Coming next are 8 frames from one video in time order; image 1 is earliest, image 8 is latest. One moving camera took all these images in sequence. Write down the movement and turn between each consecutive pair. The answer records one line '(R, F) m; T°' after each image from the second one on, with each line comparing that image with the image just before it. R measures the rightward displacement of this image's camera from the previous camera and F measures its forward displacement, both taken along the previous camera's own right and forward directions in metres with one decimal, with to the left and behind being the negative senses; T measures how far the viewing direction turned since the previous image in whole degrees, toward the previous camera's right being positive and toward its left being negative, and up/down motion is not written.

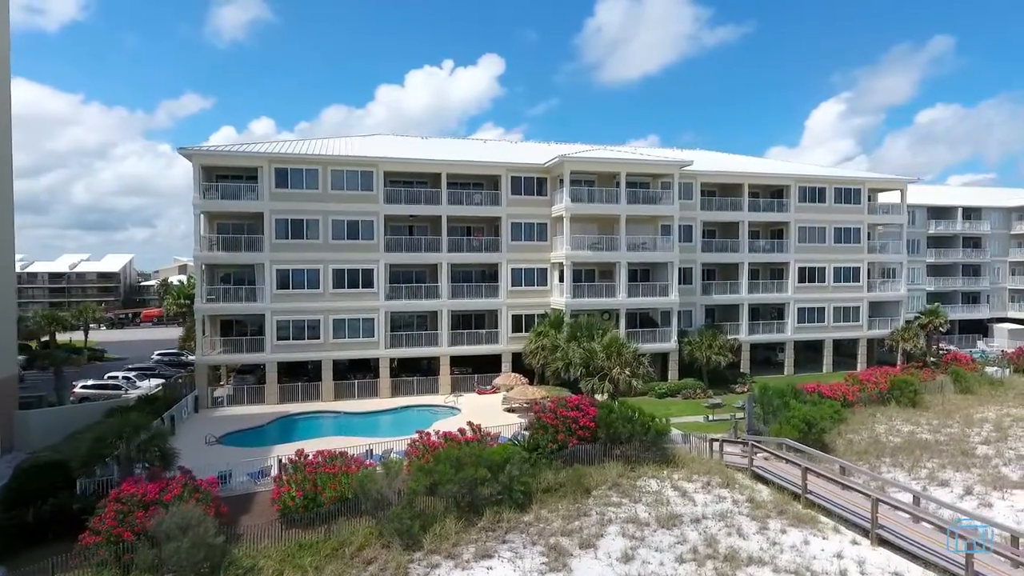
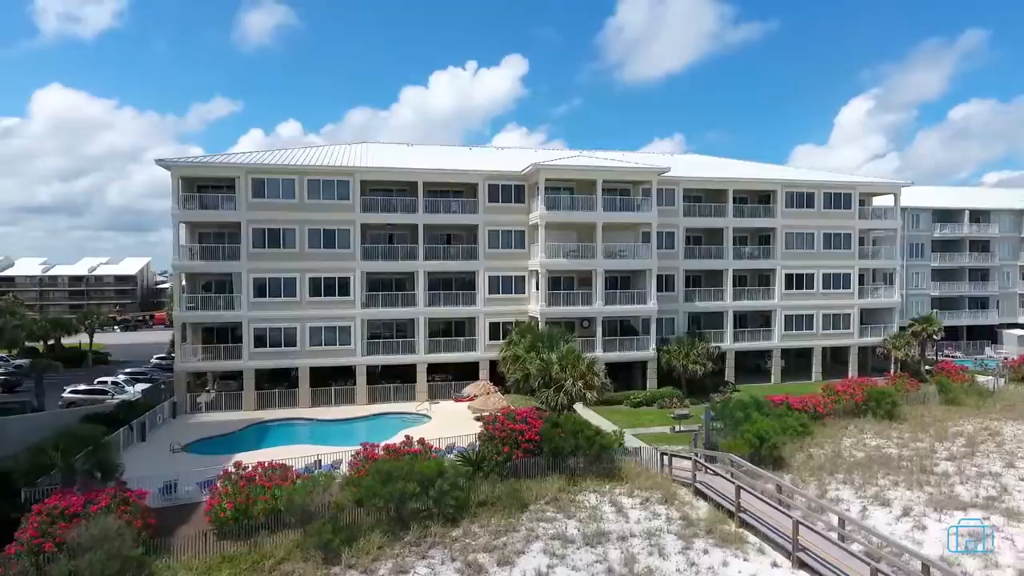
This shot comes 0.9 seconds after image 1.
(+2.6, 0.0) m; -2°
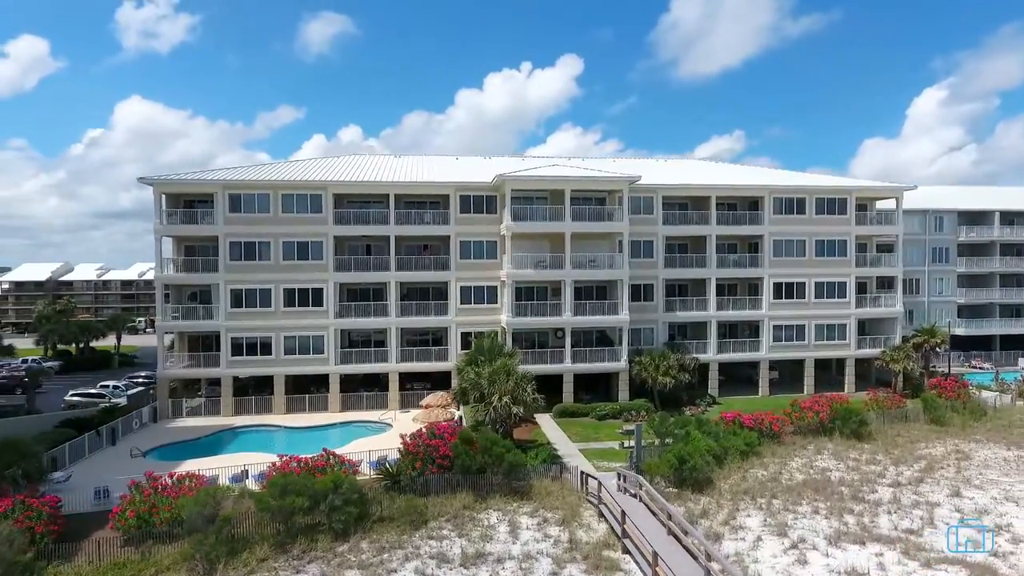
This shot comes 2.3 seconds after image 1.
(+4.7, +0.1) m; -5°
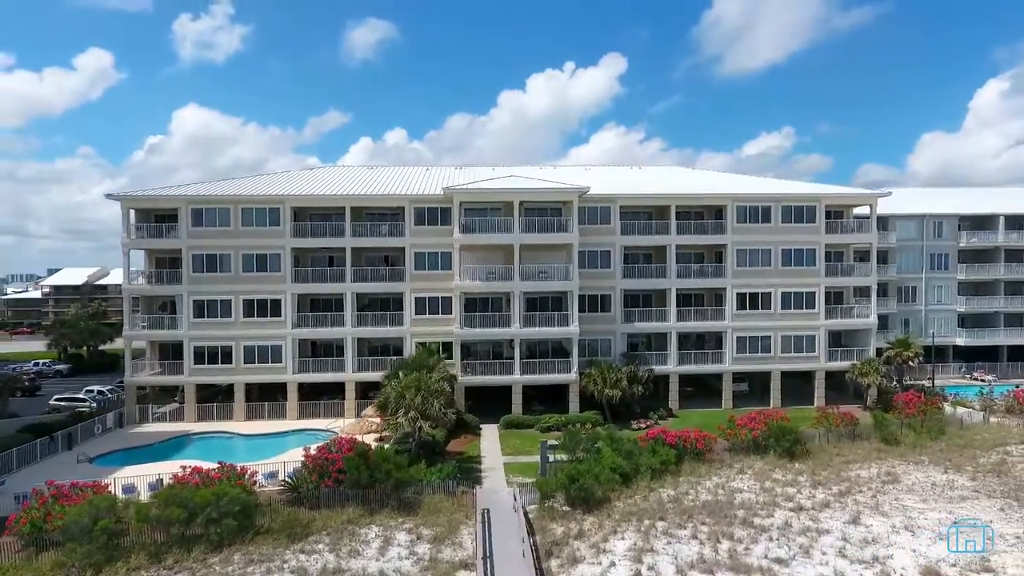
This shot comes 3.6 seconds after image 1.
(+5.1, 0.0) m; -4°
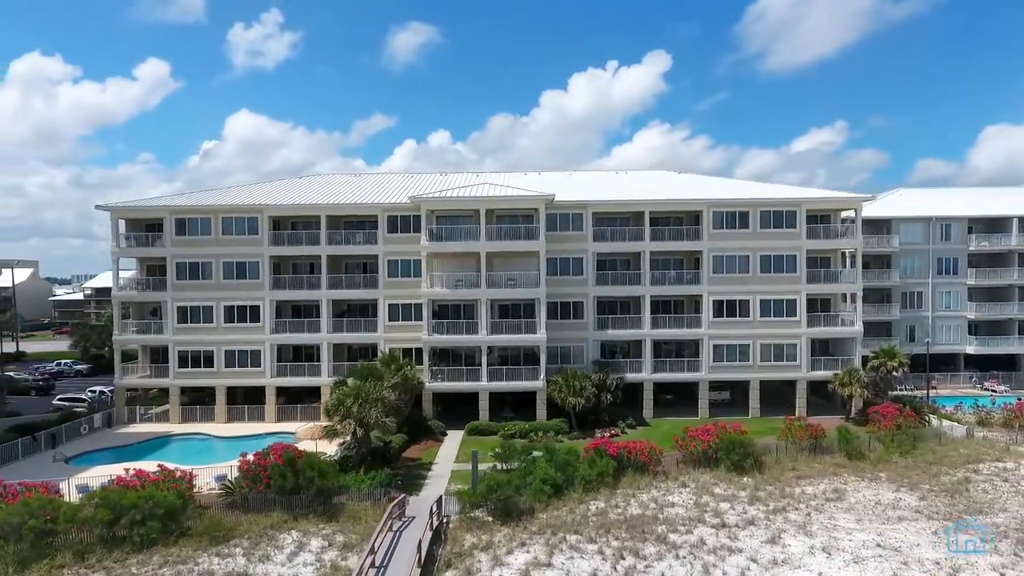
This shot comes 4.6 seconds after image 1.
(+4.1, 0.0) m; -4°
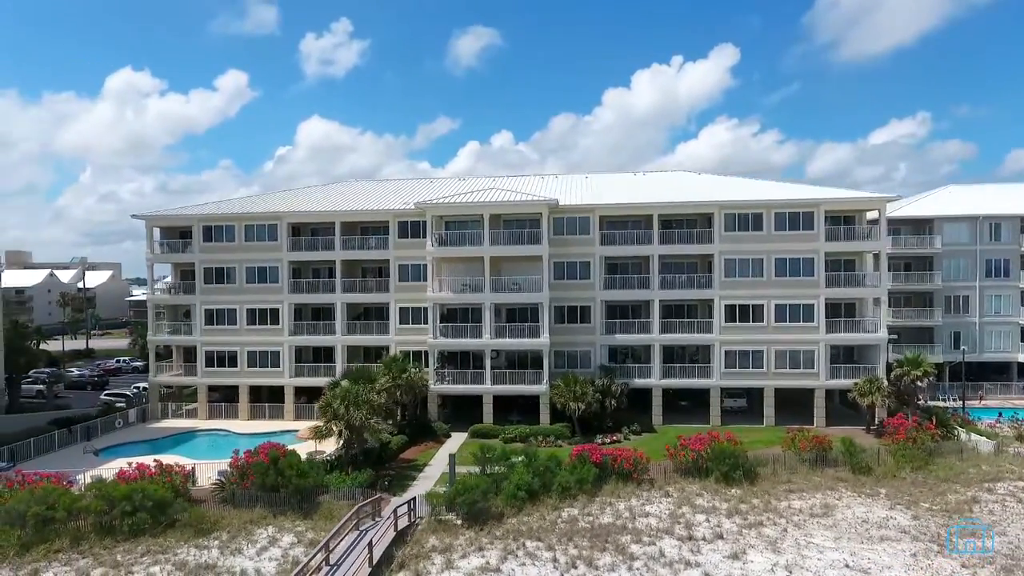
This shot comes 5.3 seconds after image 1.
(+3.2, 0.0) m; -6°
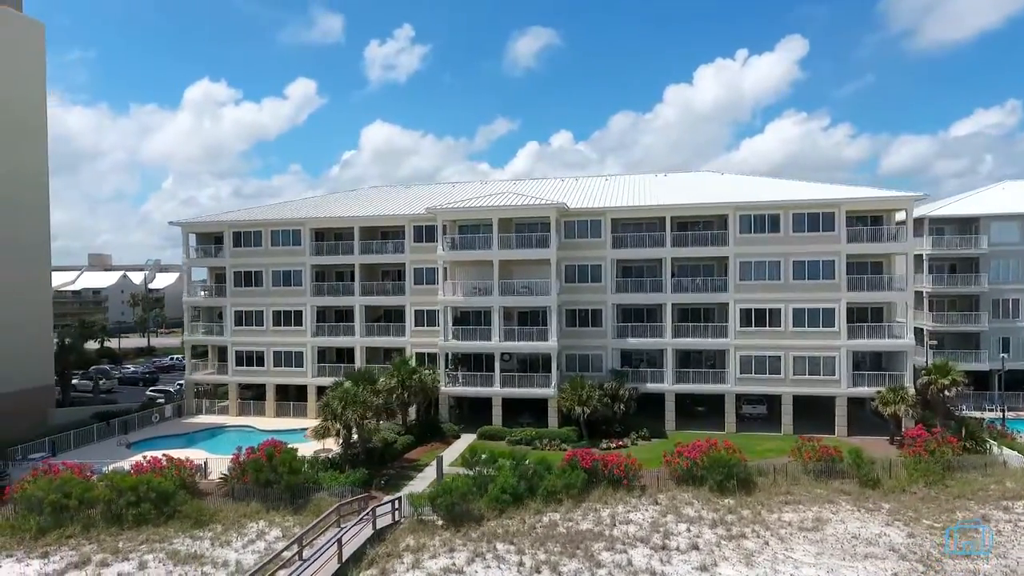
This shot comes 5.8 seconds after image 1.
(+2.8, -0.1) m; -5°
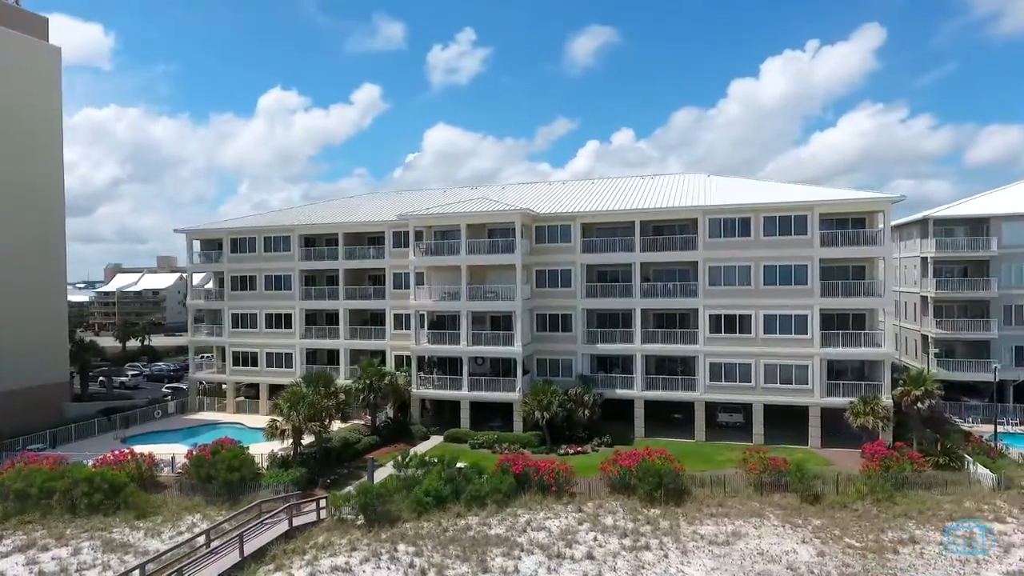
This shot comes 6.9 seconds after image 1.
(+5.1, -0.1) m; -6°
